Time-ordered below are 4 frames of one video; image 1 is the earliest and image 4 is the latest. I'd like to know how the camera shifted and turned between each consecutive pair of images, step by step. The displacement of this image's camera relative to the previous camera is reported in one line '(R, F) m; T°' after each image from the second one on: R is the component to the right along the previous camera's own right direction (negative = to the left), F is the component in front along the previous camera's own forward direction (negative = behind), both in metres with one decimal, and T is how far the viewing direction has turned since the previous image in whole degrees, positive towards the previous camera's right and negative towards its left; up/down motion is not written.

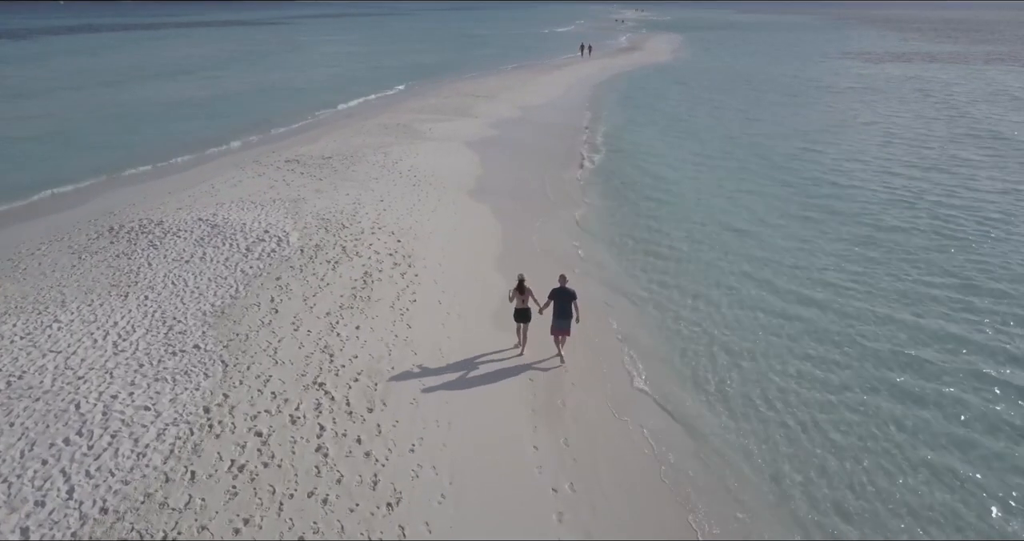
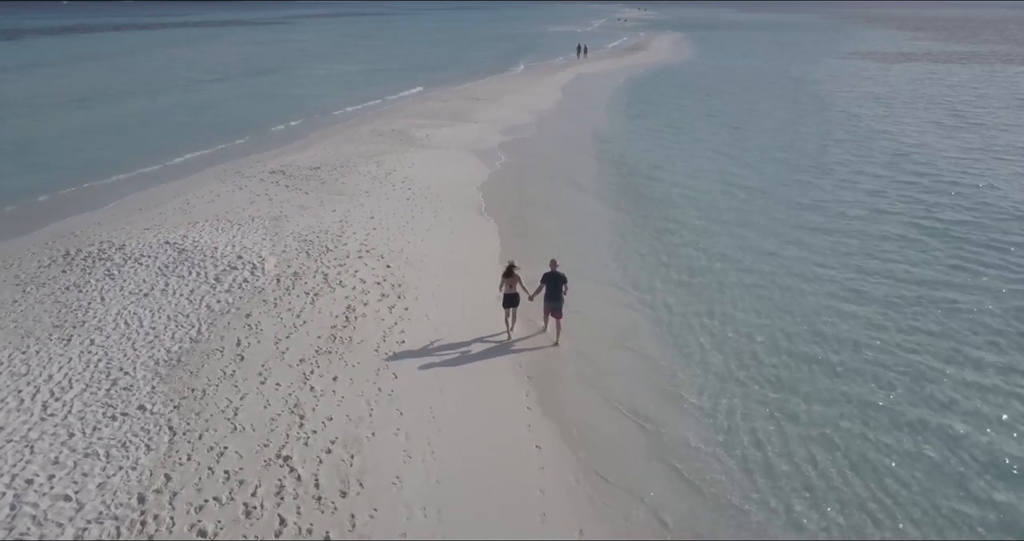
(0.0, +1.7) m; 0°
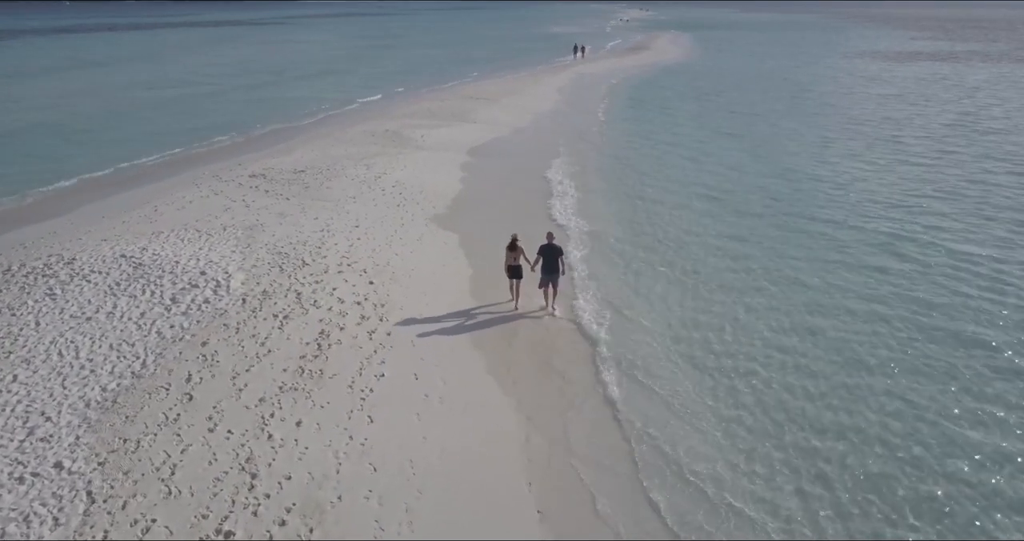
(+0.1, +1.6) m; 0°
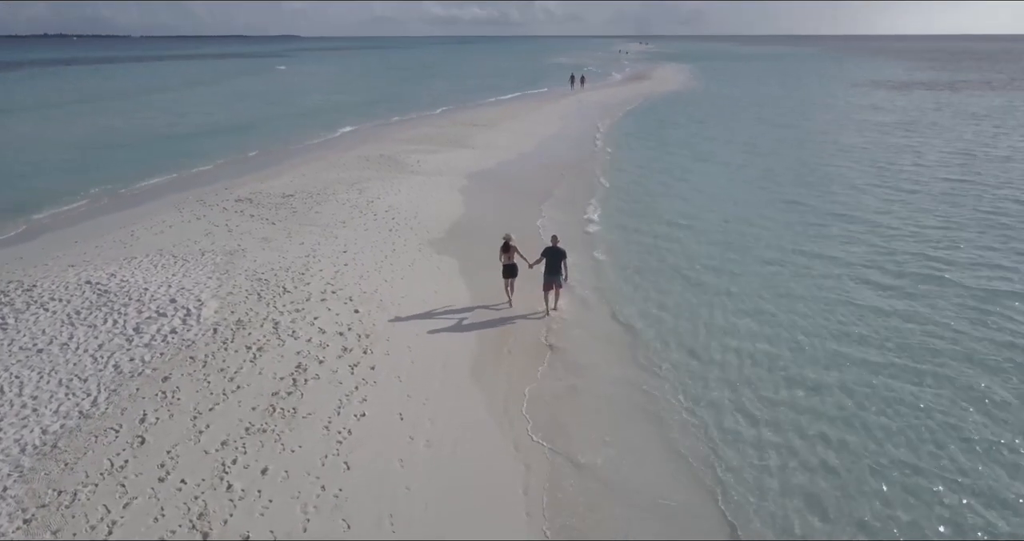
(0.0, +1.0) m; 0°
